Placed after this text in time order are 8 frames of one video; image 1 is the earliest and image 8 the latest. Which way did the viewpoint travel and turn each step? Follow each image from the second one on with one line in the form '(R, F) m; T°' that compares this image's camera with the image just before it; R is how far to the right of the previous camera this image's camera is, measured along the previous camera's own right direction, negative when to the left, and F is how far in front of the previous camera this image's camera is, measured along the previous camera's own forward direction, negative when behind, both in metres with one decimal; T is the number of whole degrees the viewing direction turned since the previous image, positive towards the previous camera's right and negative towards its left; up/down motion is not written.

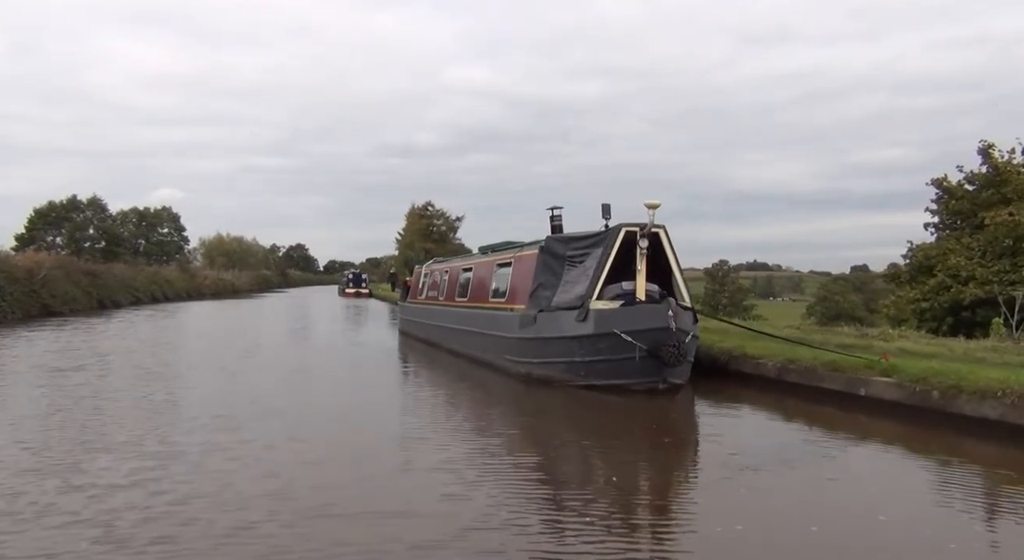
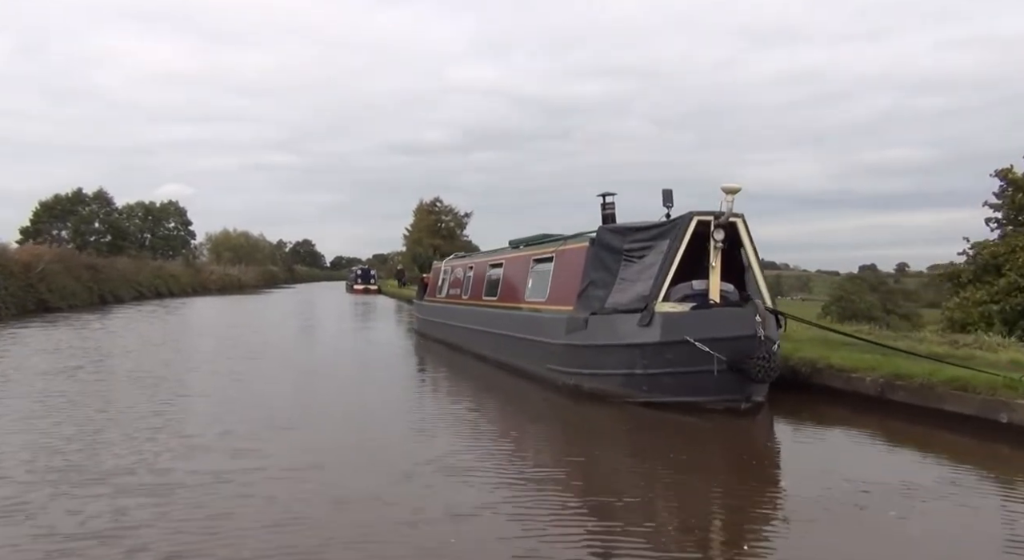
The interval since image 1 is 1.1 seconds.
(-0.5, +1.7) m; 0°
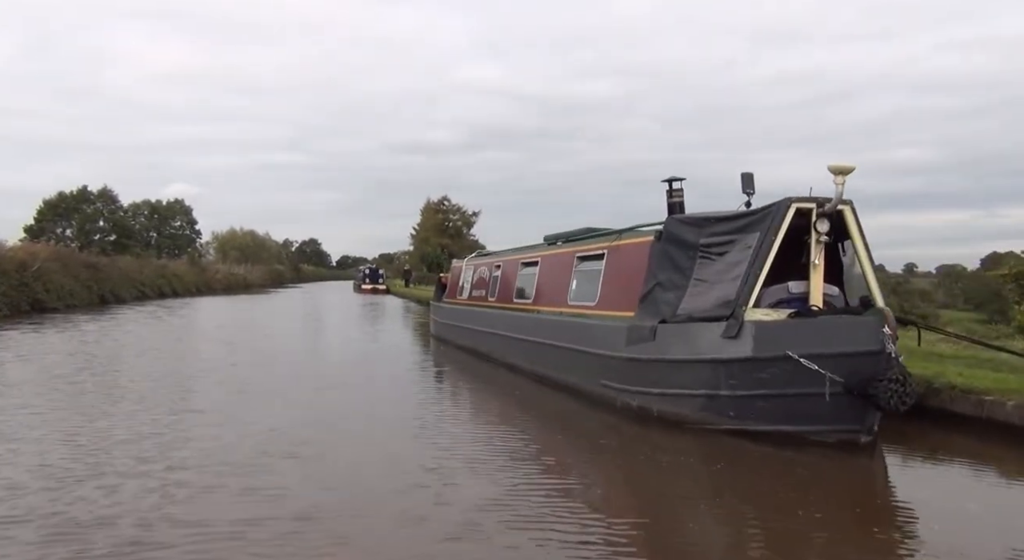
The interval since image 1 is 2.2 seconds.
(-0.5, +1.7) m; 0°
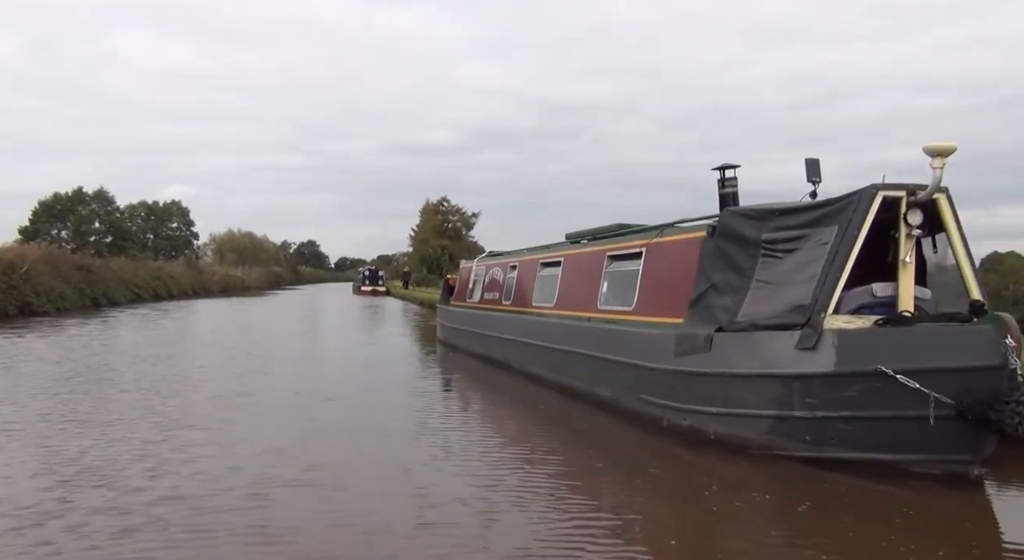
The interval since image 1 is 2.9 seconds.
(-0.3, +1.2) m; 0°
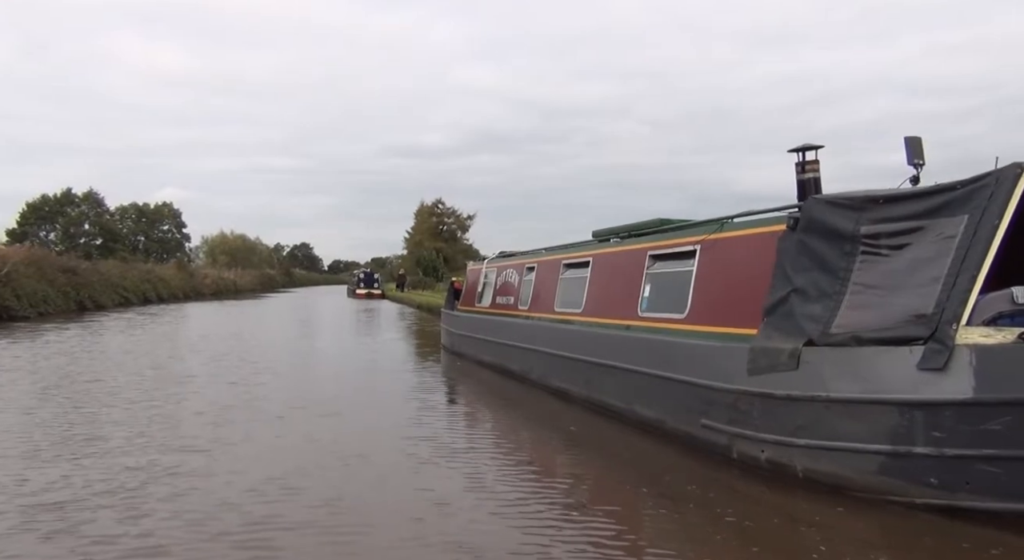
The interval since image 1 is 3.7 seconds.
(-0.4, +1.4) m; 0°
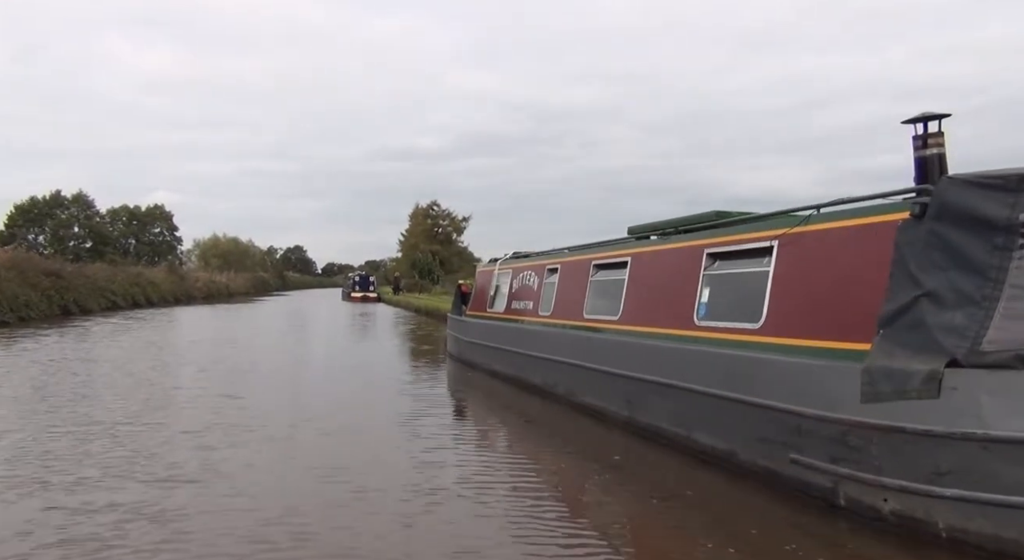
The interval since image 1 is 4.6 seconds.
(-0.4, +1.4) m; 0°
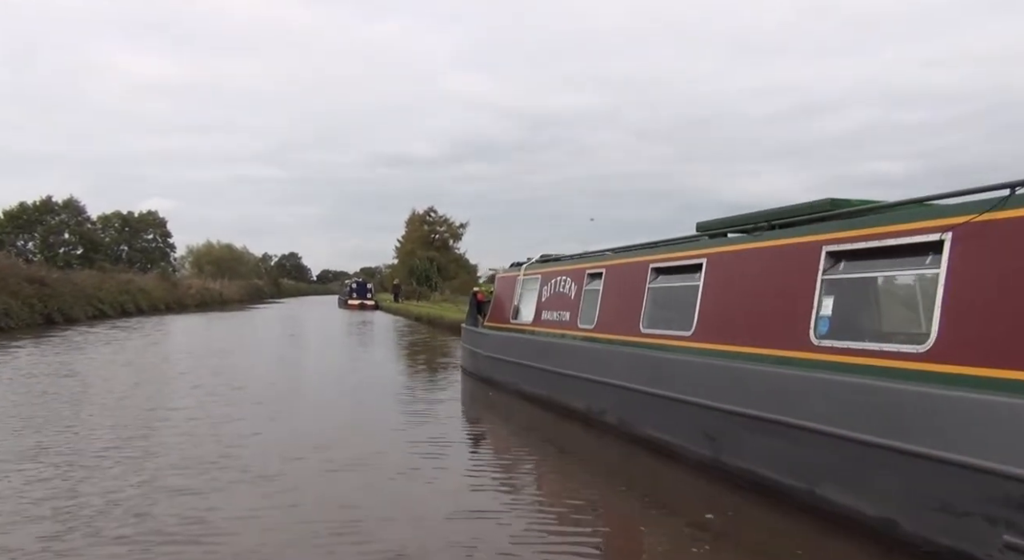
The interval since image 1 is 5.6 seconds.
(-0.5, +1.8) m; 0°
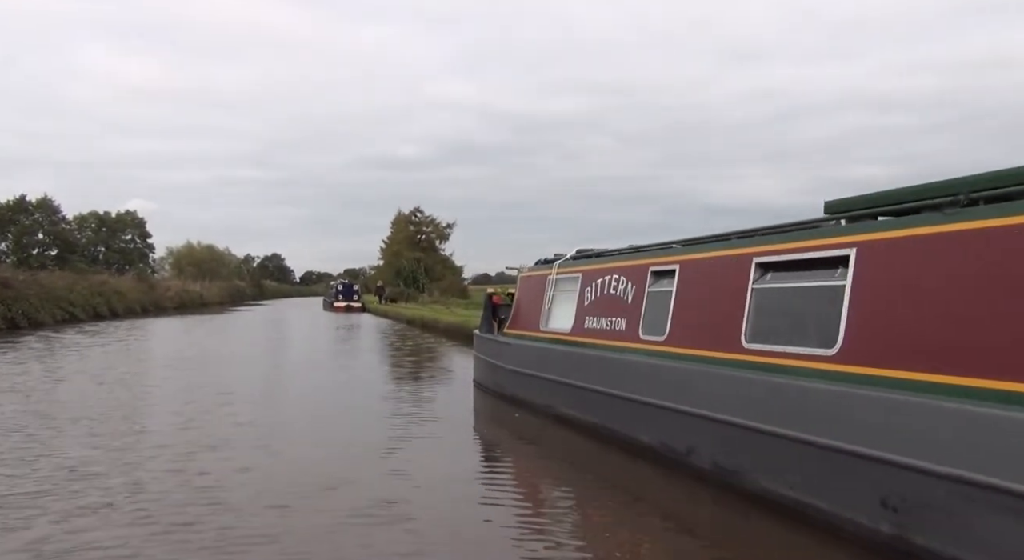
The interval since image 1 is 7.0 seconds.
(-0.6, +2.2) m; +1°
